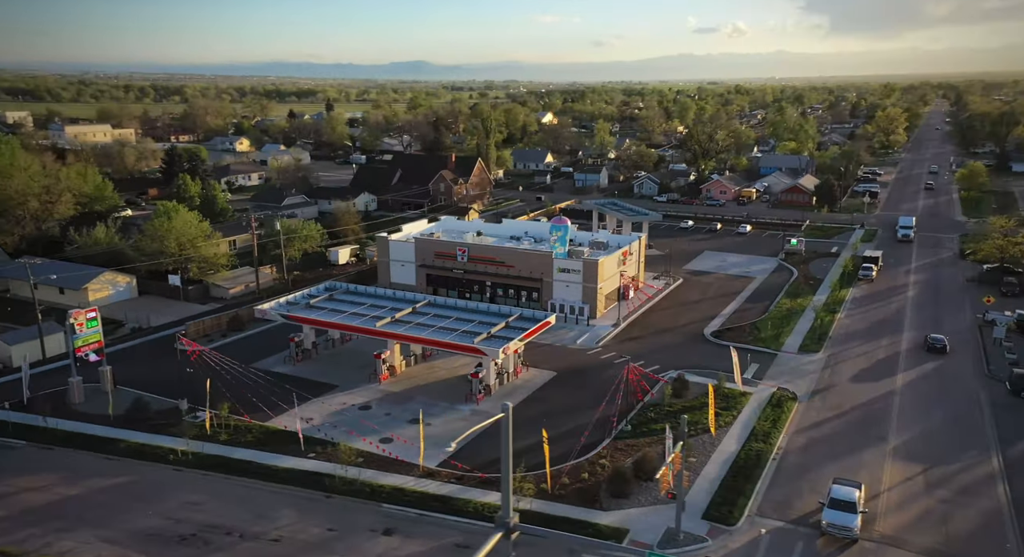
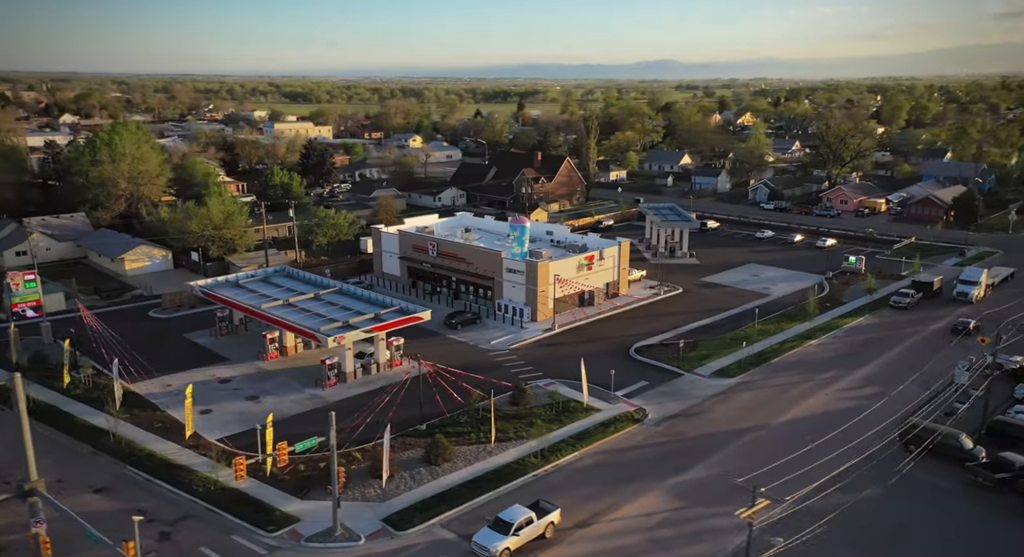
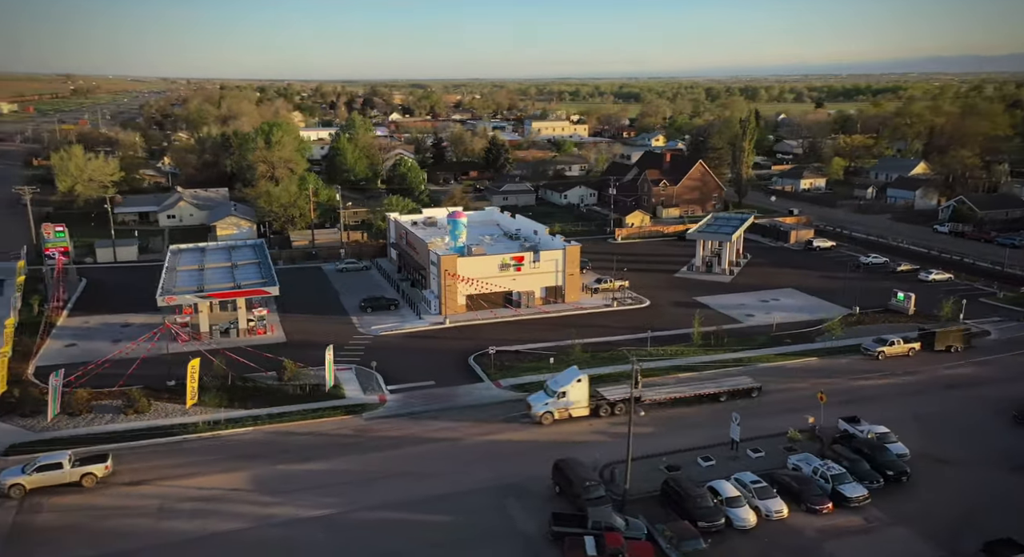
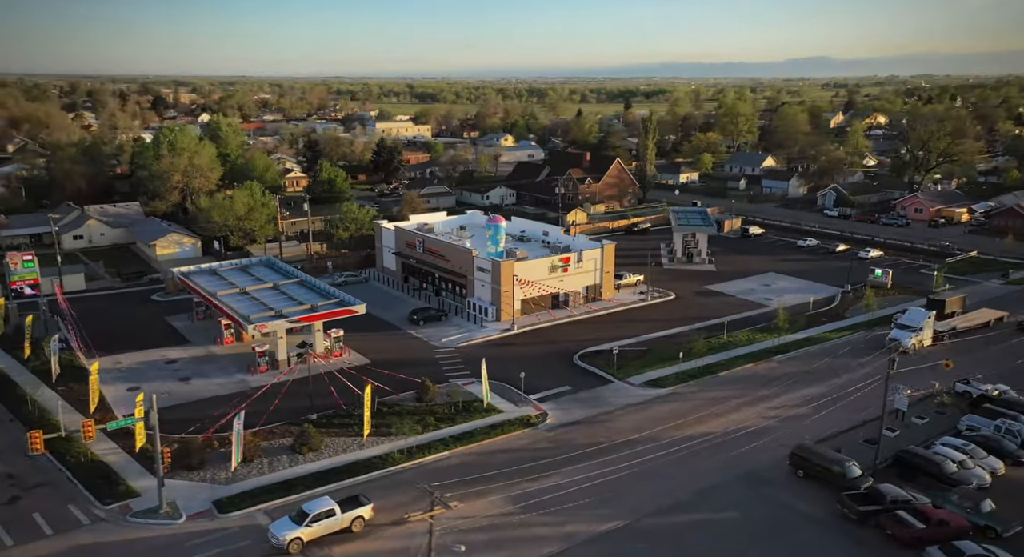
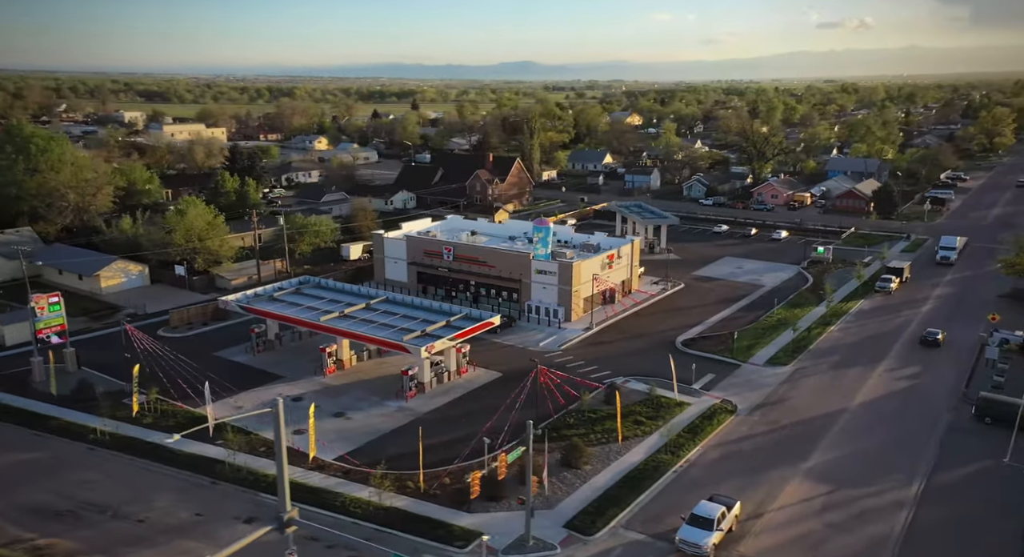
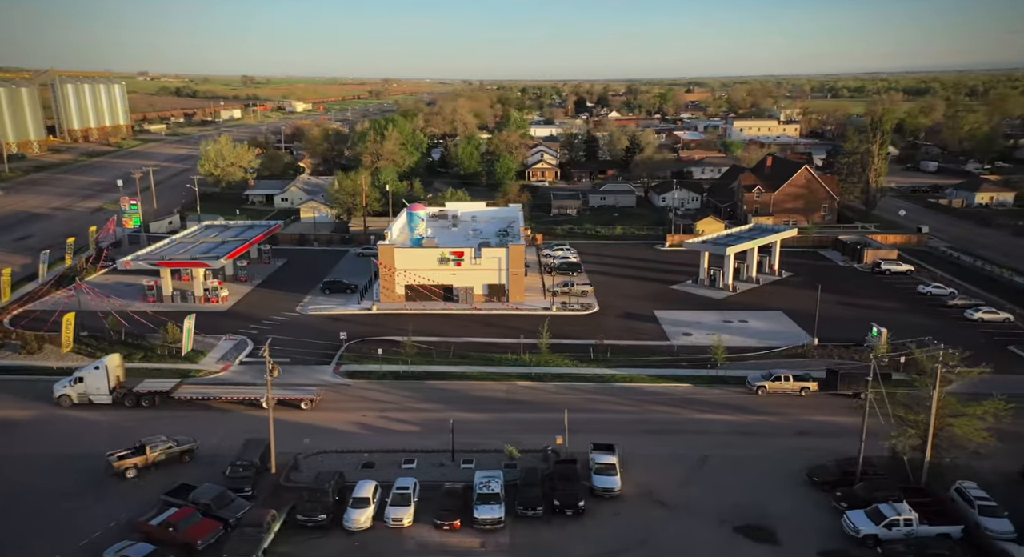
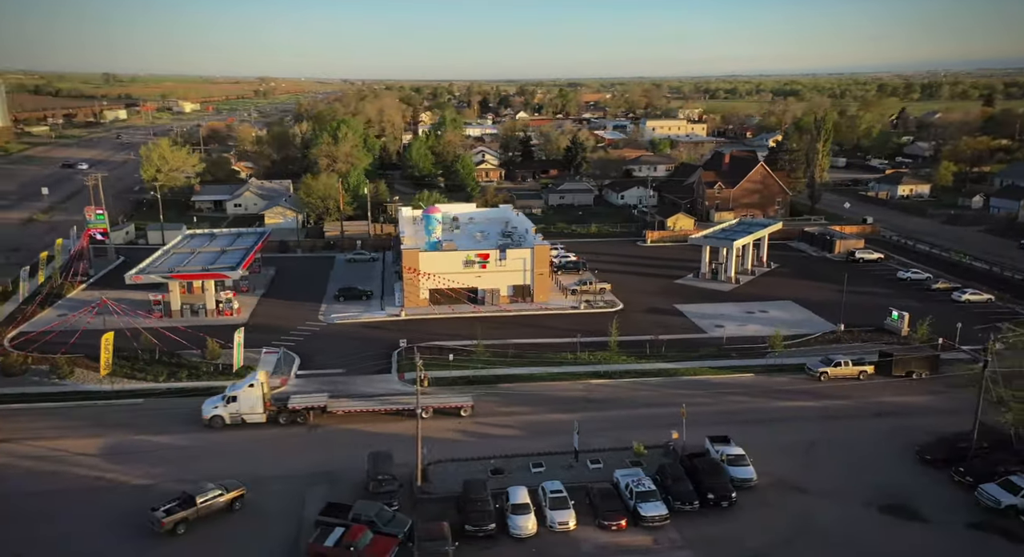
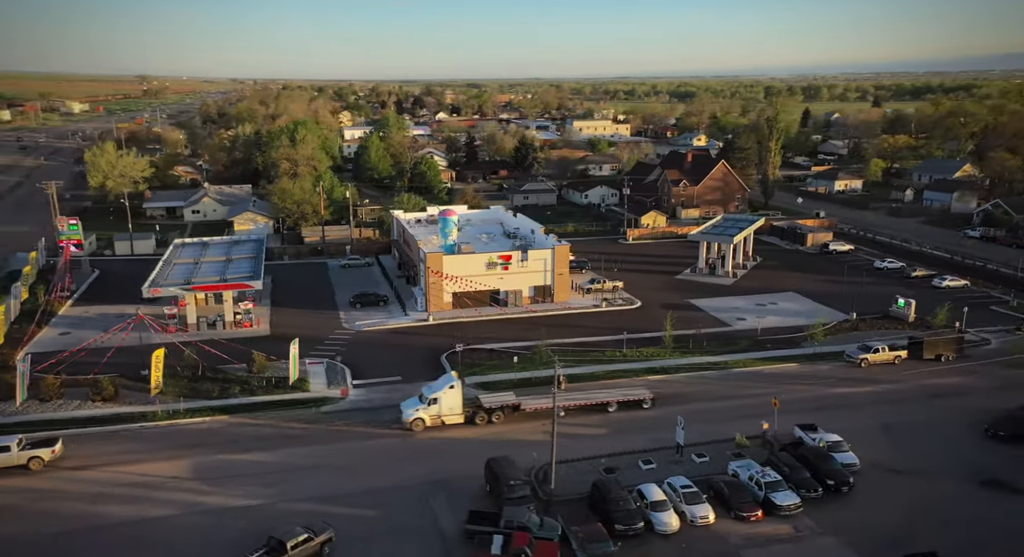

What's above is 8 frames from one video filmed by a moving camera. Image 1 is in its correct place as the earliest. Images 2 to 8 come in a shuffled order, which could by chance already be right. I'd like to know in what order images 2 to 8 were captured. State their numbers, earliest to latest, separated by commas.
5, 2, 4, 3, 8, 7, 6
